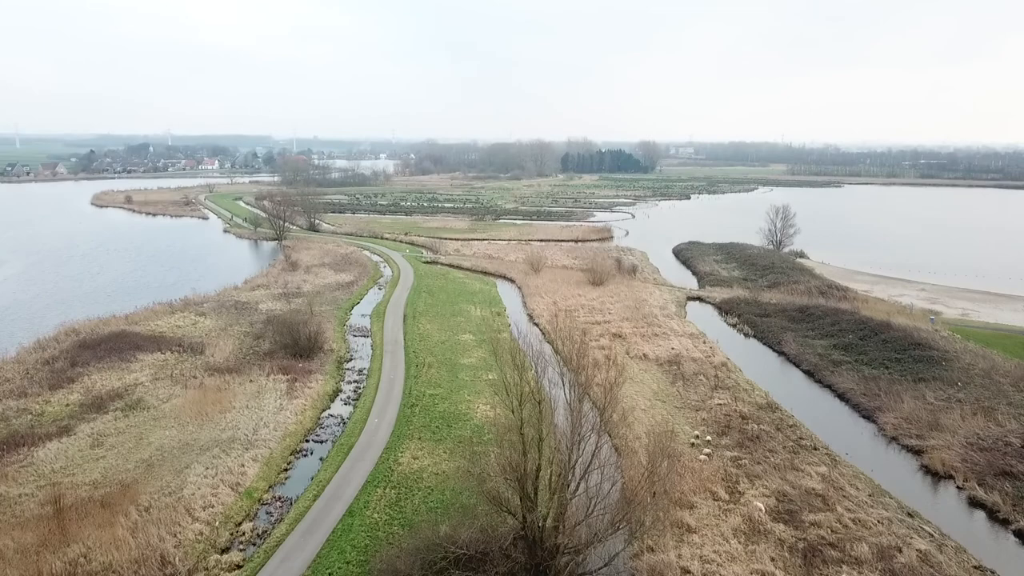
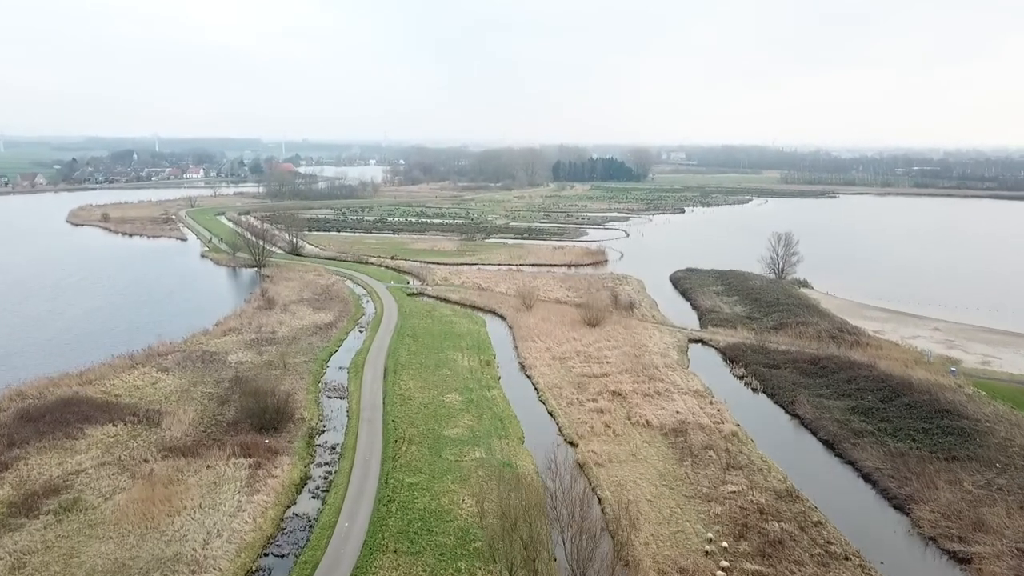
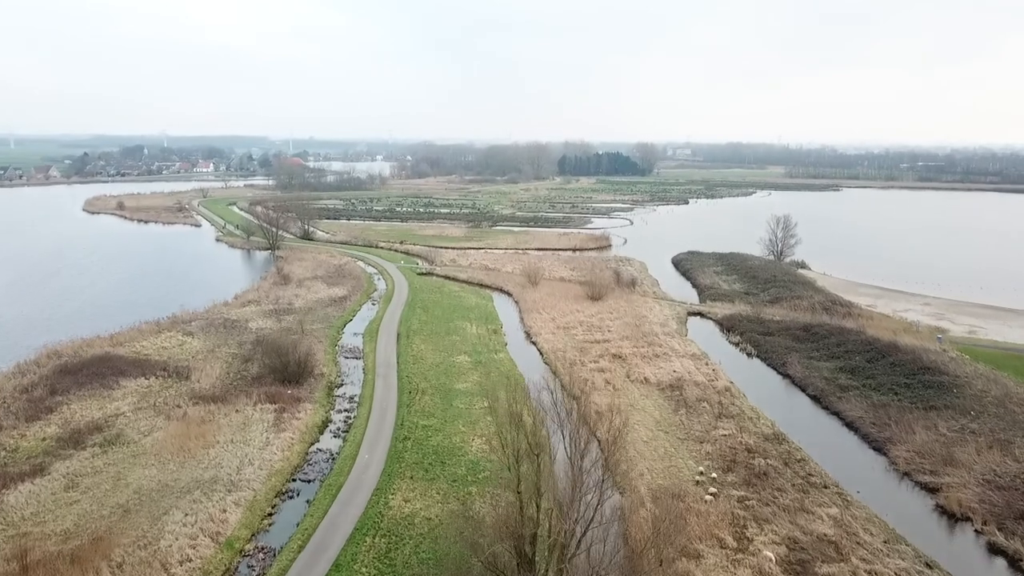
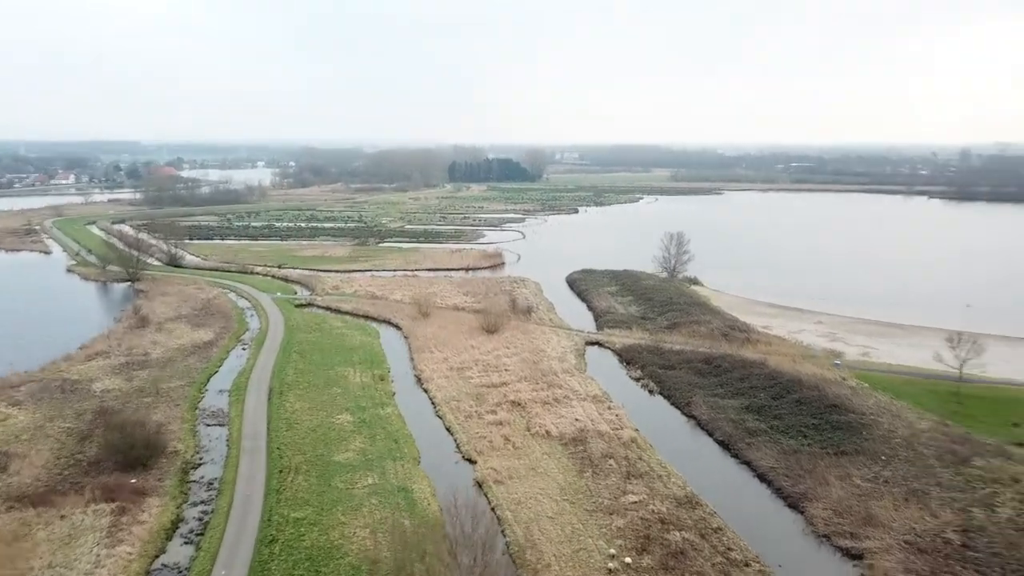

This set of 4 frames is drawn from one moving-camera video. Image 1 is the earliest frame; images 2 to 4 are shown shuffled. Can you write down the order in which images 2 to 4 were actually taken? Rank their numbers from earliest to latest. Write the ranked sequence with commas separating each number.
3, 2, 4
